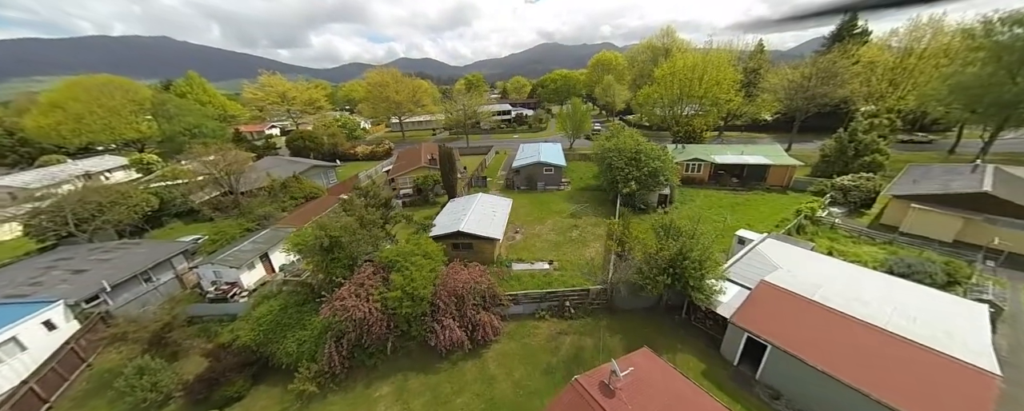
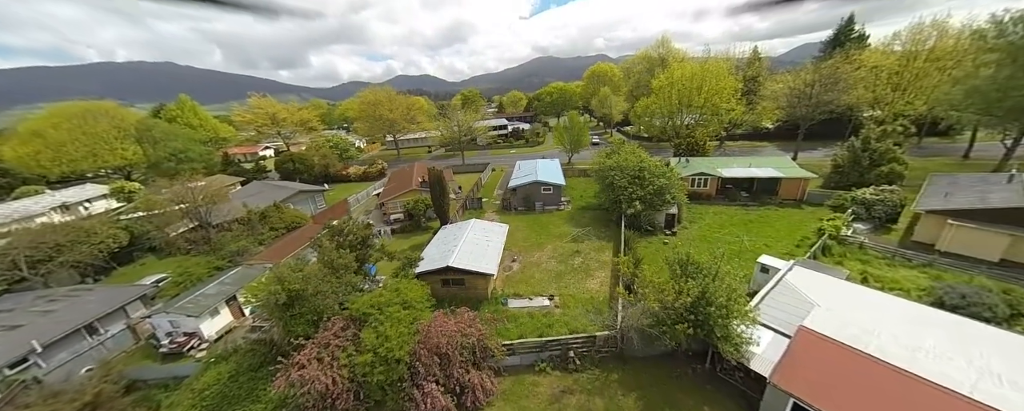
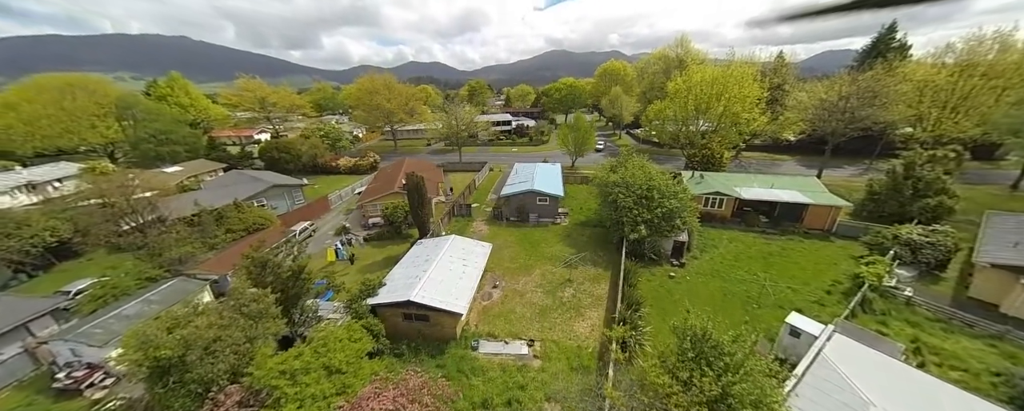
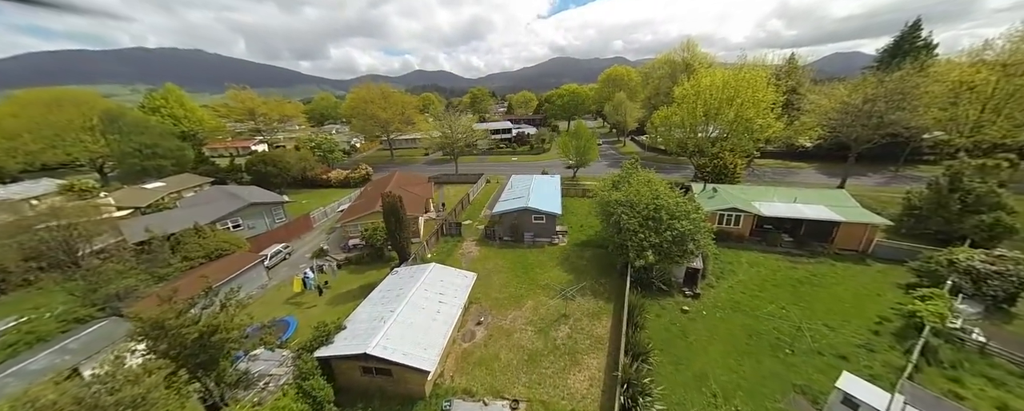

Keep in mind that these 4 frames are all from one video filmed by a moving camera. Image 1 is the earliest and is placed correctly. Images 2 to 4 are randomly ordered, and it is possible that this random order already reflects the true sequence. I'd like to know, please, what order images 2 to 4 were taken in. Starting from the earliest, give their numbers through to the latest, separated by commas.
2, 3, 4
